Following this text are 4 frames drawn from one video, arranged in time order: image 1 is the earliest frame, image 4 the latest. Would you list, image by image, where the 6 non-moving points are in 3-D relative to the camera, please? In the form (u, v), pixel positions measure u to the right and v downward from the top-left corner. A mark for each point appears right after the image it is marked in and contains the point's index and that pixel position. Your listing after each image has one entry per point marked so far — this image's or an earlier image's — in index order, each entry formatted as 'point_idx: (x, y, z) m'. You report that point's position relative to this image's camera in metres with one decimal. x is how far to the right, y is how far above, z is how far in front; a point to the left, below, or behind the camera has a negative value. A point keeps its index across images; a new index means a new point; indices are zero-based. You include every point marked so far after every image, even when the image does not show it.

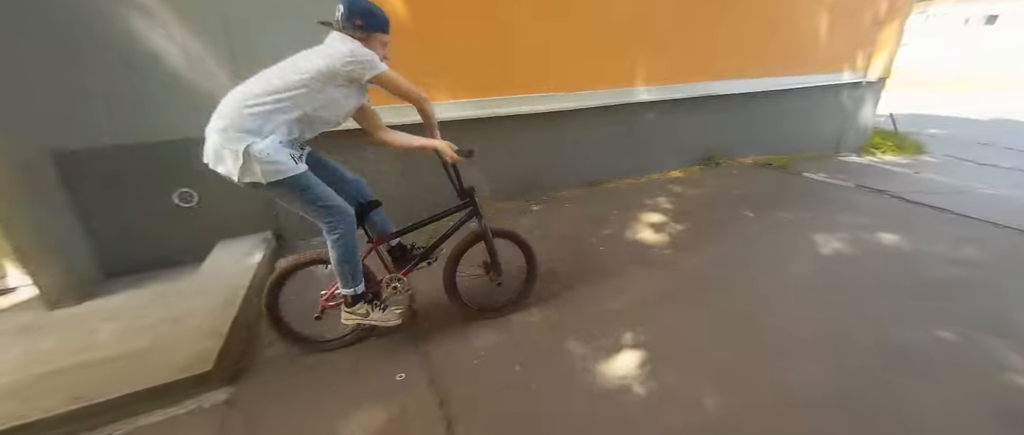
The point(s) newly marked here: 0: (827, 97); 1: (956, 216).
0: (+5.0, +1.9, +6.3) m
1: (+4.2, 0.0, +3.8) m
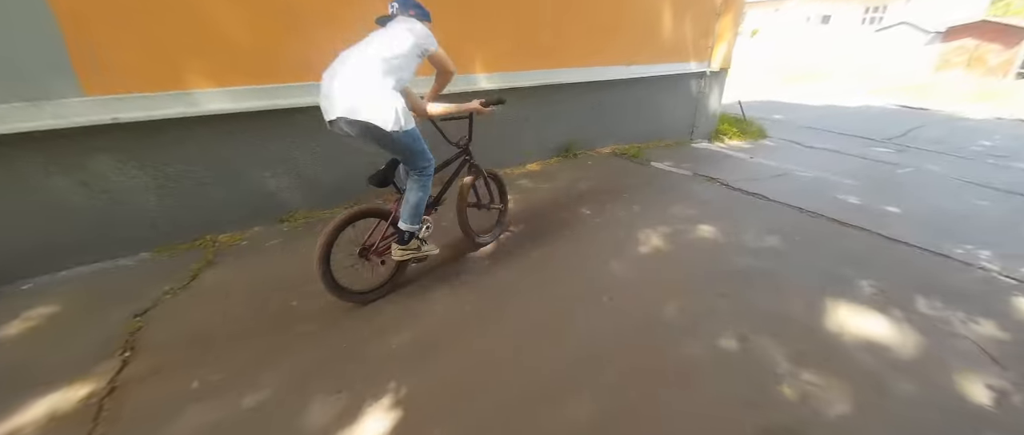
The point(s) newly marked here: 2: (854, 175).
0: (+2.7, +2.2, +6.6) m
1: (+2.6, +0.2, +4.0) m
2: (+4.9, +0.7, +5.8) m
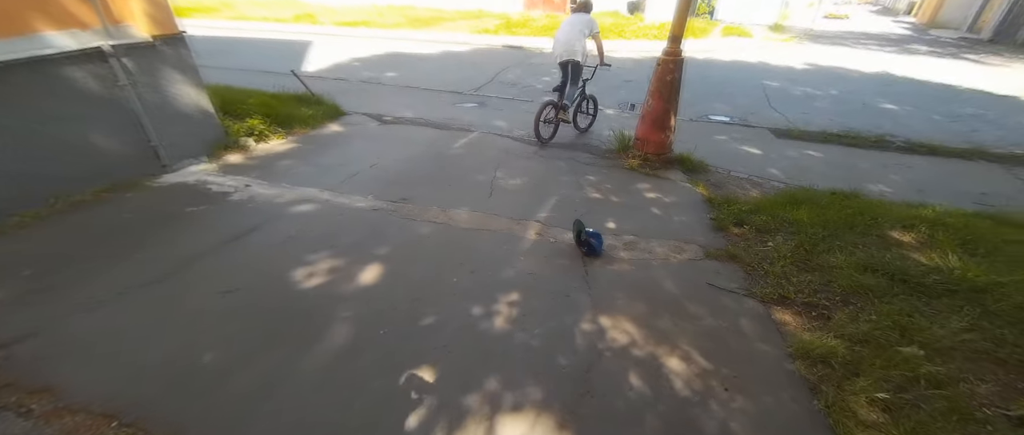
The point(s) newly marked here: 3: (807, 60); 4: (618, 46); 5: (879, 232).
0: (-3.9, +1.1, +3.5) m
1: (-1.9, -0.8, +1.7) m
2: (-1.3, +0.5, +4.4) m
3: (+10.1, +5.4, +13.8) m
4: (+4.1, +6.7, +15.8) m
5: (+3.2, -0.1, +3.5) m
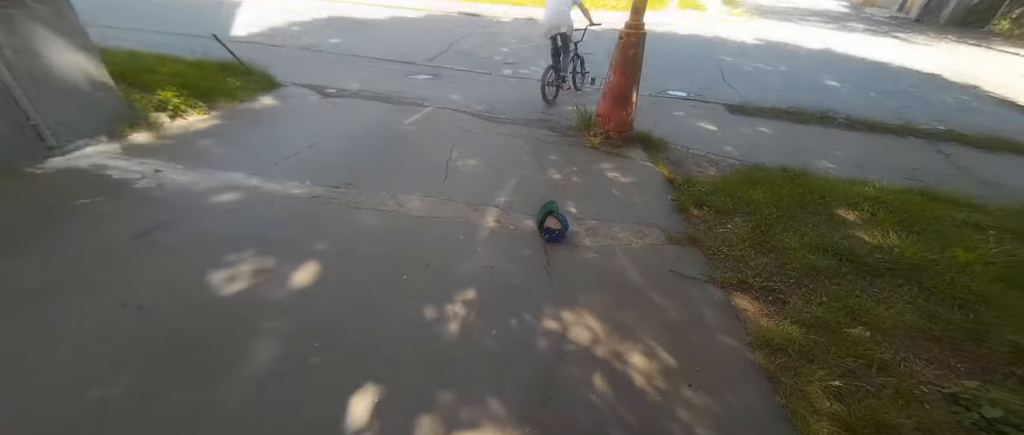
0: (-4.2, +1.2, +2.8) m
1: (-2.0, -0.8, +1.4) m
2: (-1.8, +0.6, +4.0) m
3: (+8.6, +6.4, +14.1) m
4: (+2.5, +7.8, +15.5) m
5: (+2.9, +0.1, +3.6) m
